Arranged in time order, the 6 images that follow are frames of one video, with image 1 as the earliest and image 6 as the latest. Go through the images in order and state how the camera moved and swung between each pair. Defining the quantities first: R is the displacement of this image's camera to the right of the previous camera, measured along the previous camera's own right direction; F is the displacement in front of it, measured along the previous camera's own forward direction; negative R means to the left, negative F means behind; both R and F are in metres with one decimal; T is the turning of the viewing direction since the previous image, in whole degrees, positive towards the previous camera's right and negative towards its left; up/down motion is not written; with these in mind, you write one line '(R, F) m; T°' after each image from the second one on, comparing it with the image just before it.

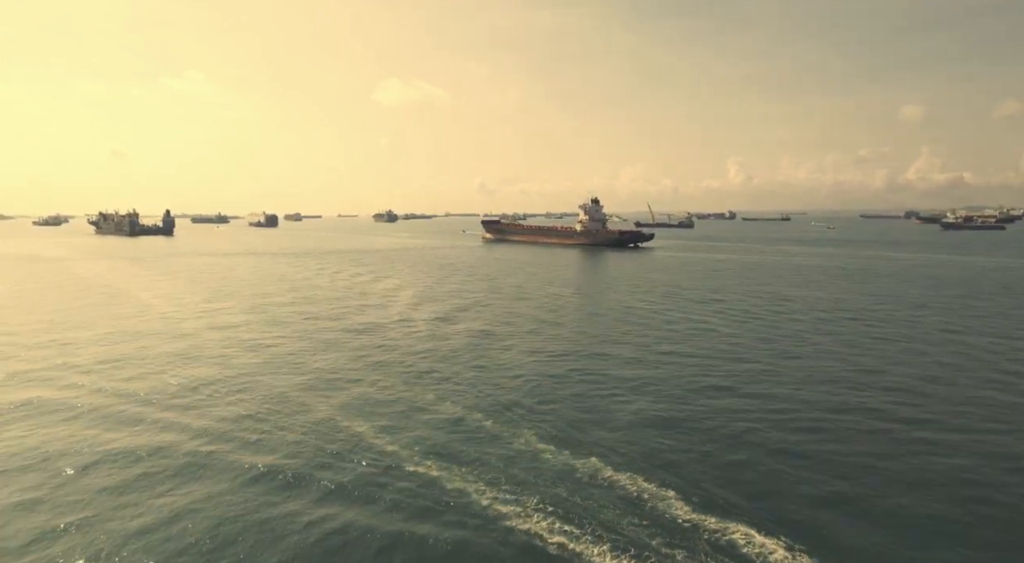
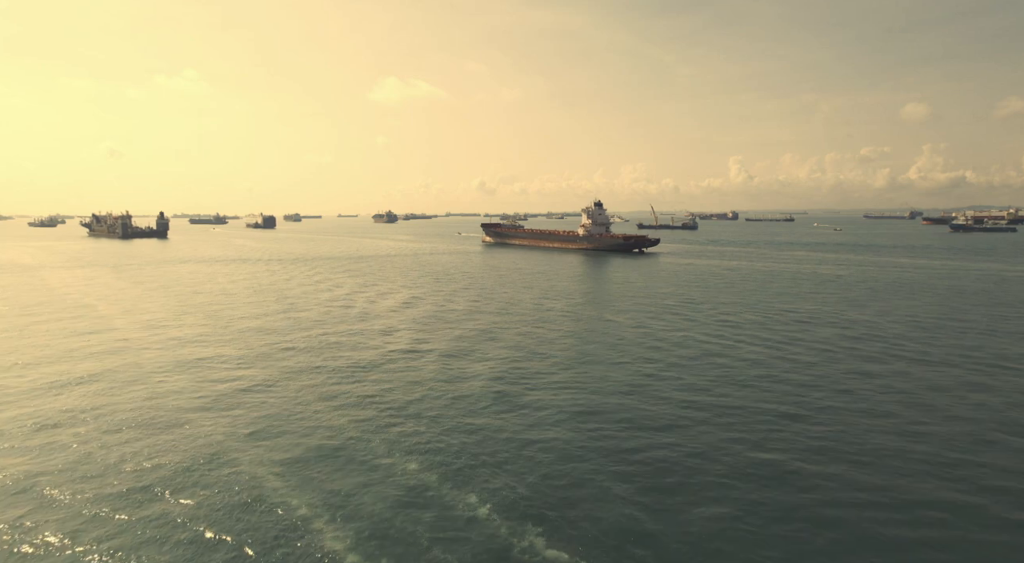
(+0.1, +4.1) m; 0°
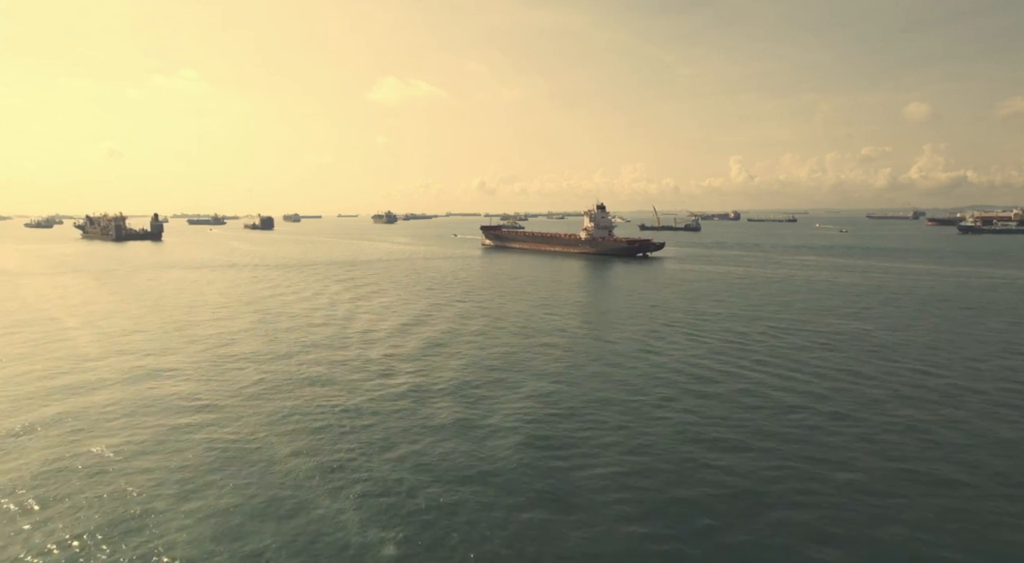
(0.0, +3.3) m; 0°
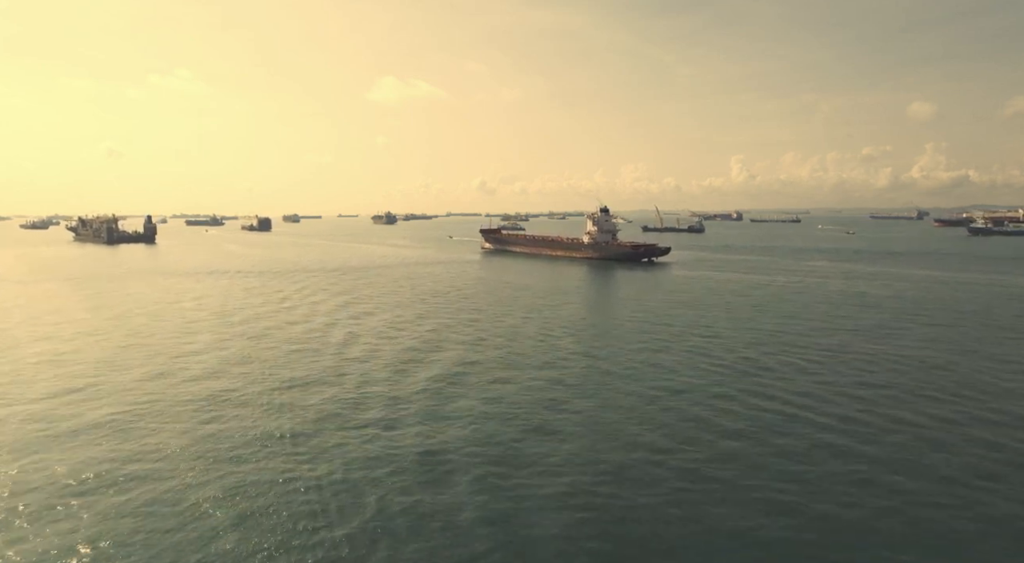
(0.0, +3.8) m; 0°
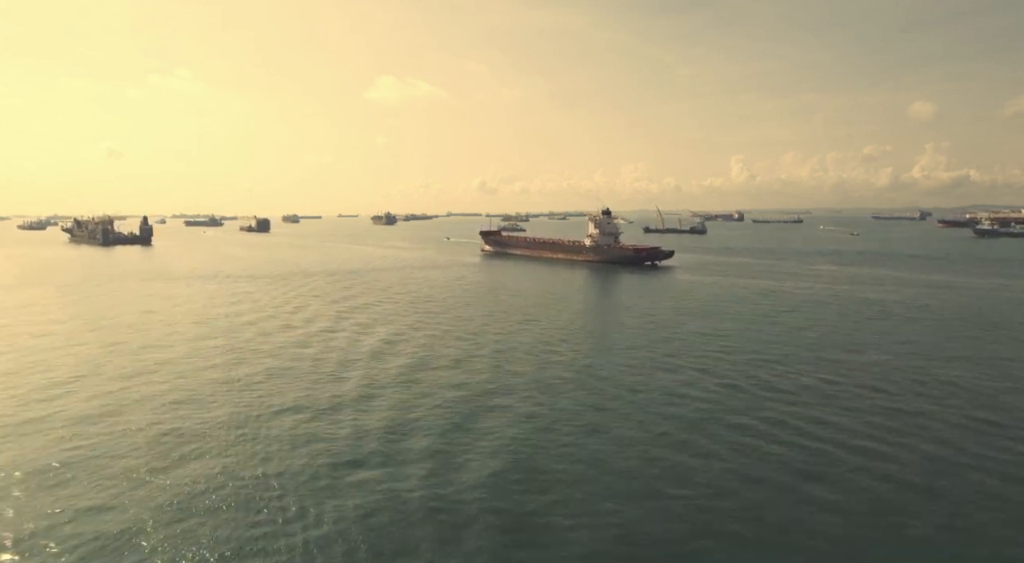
(0.0, +2.2) m; 0°
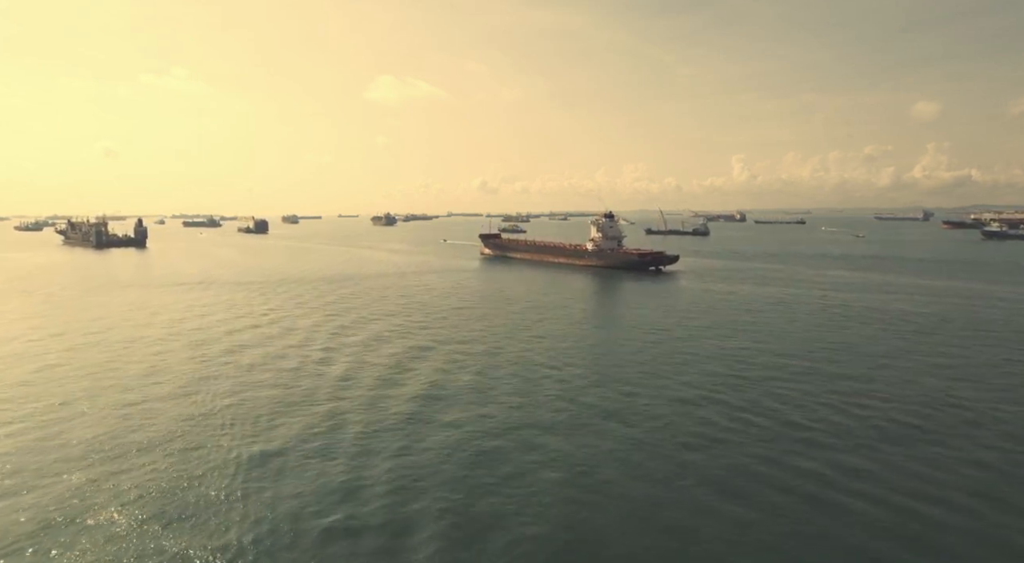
(0.0, +3.0) m; 0°
